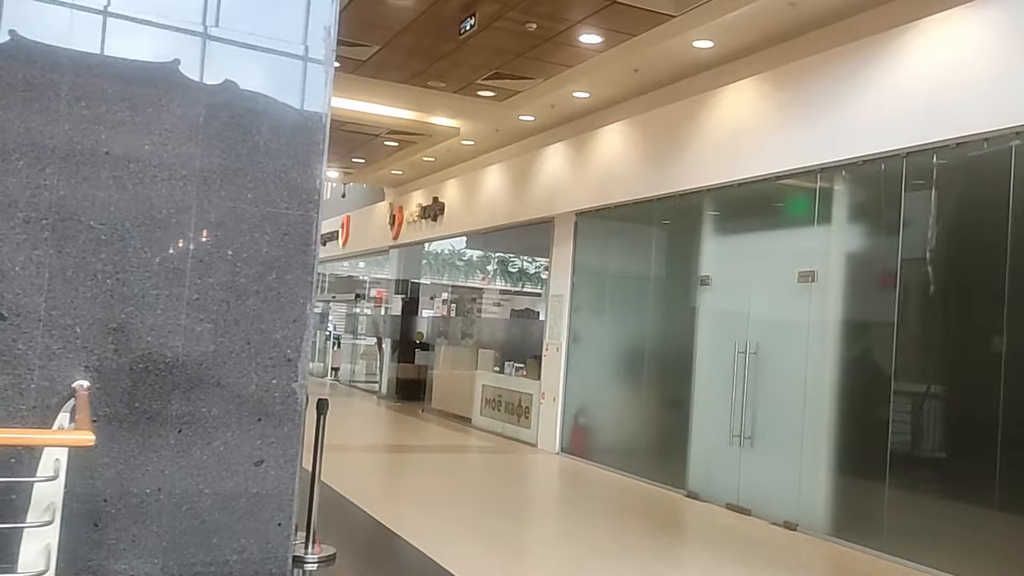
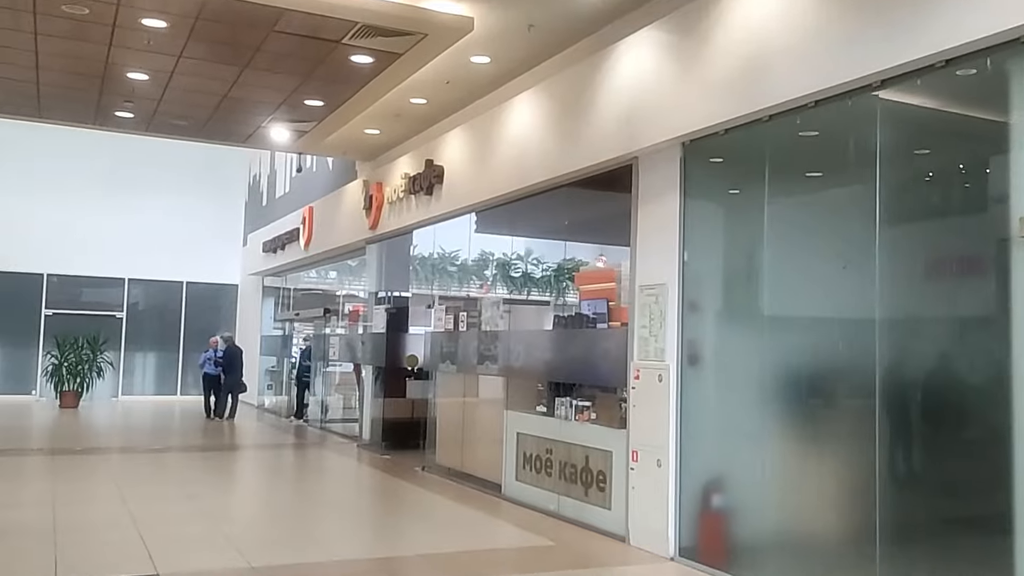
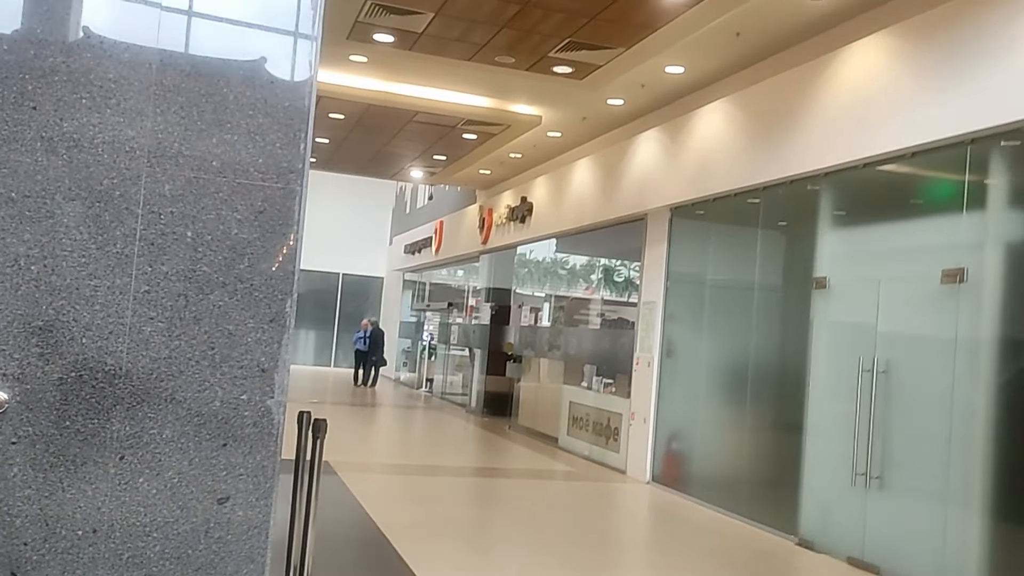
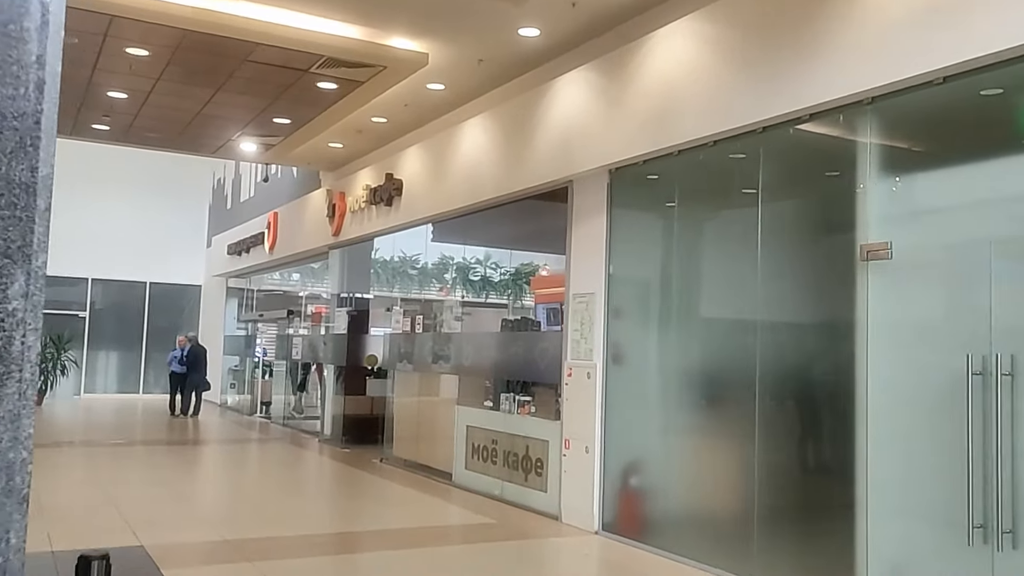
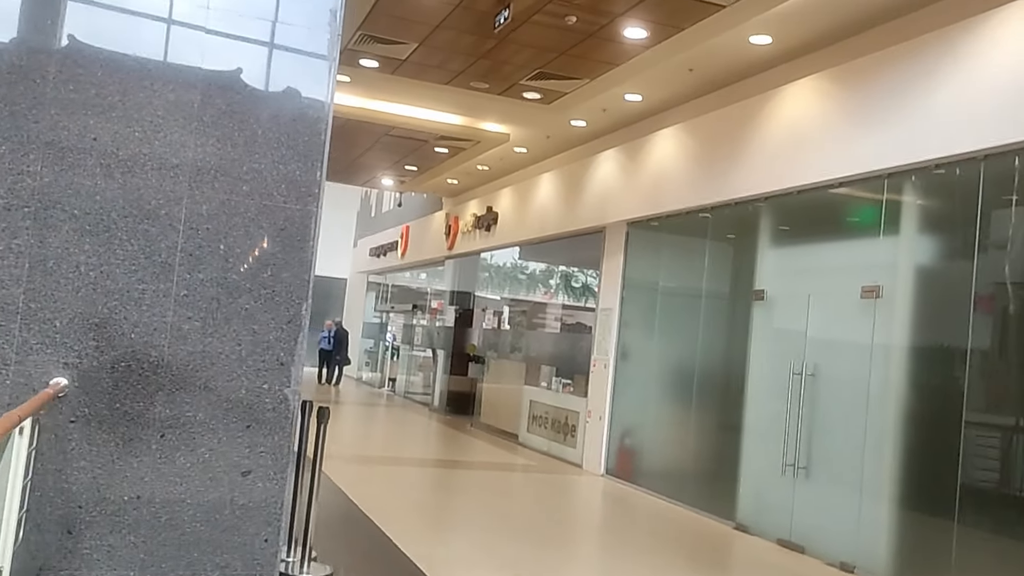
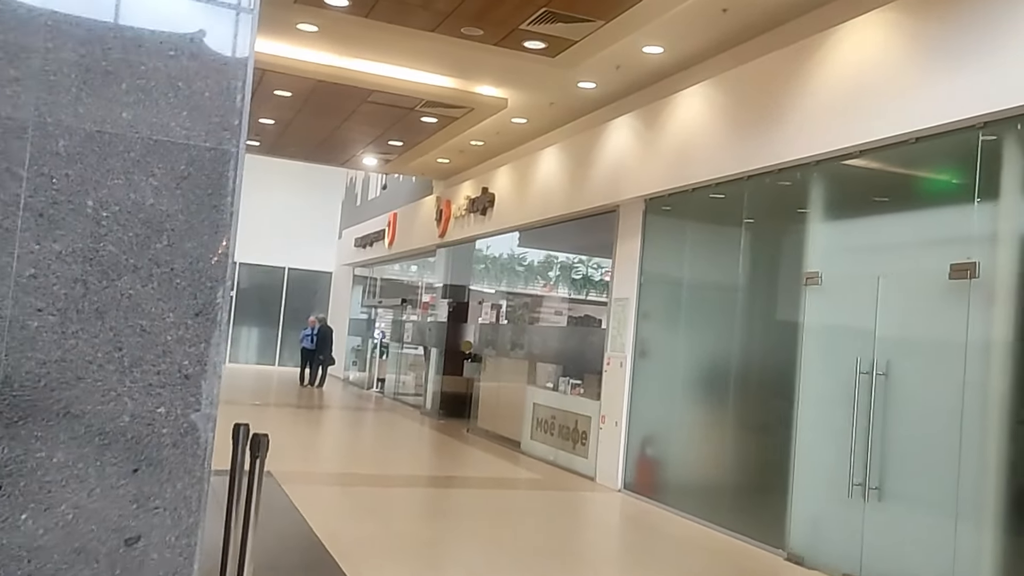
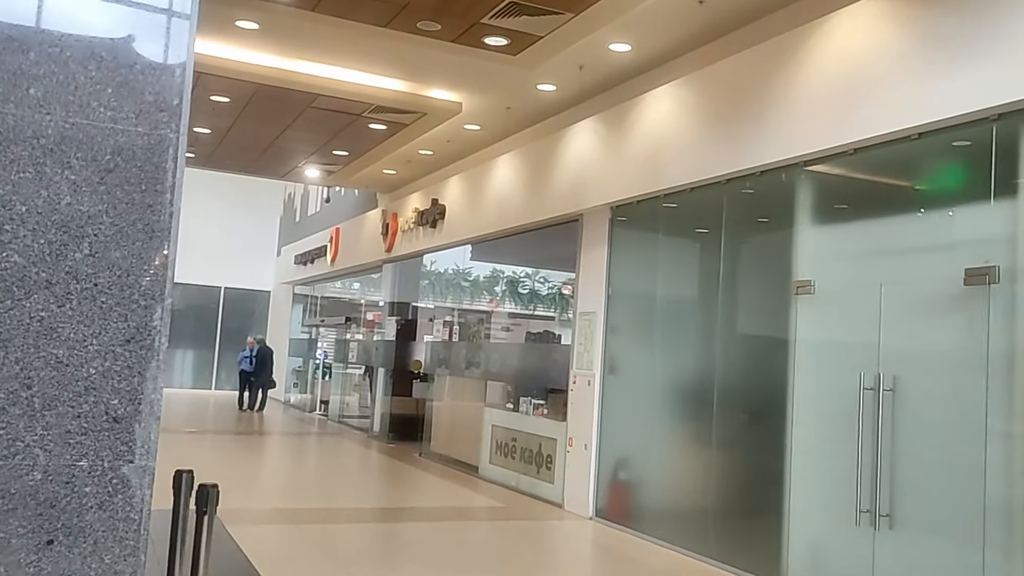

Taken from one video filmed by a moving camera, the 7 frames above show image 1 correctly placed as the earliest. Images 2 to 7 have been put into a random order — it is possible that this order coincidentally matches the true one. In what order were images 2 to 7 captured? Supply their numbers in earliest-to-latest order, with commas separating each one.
5, 3, 6, 7, 4, 2
